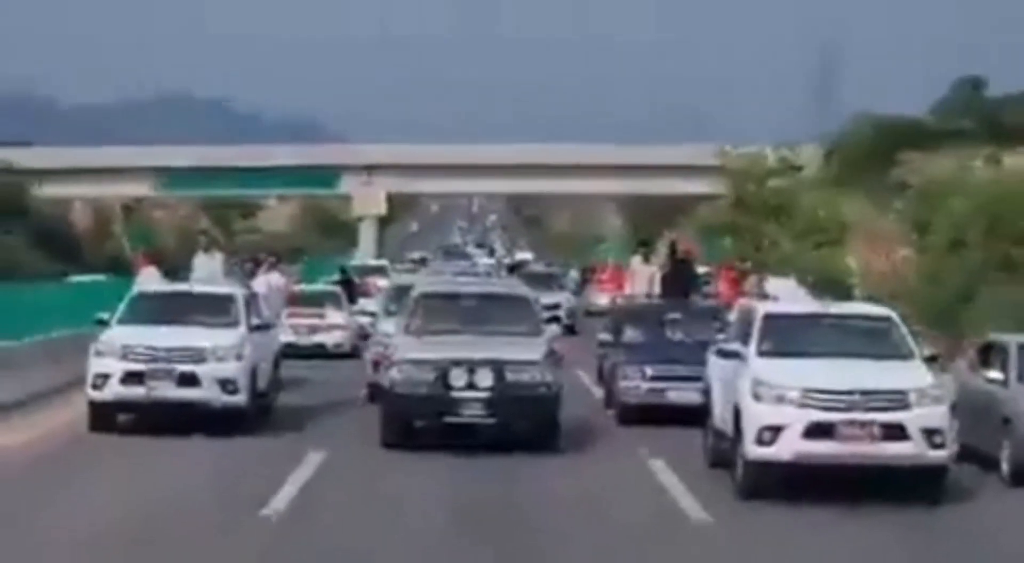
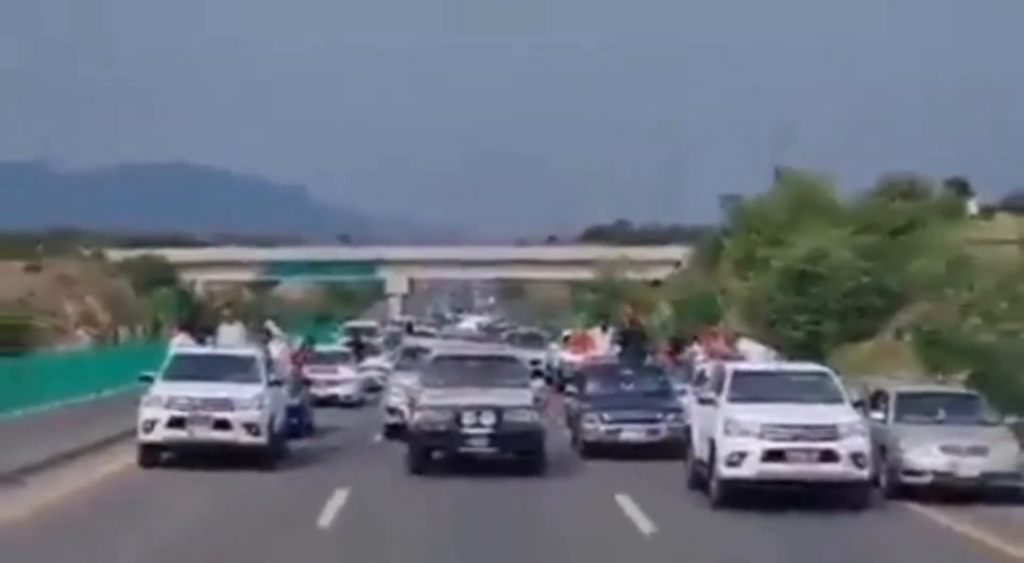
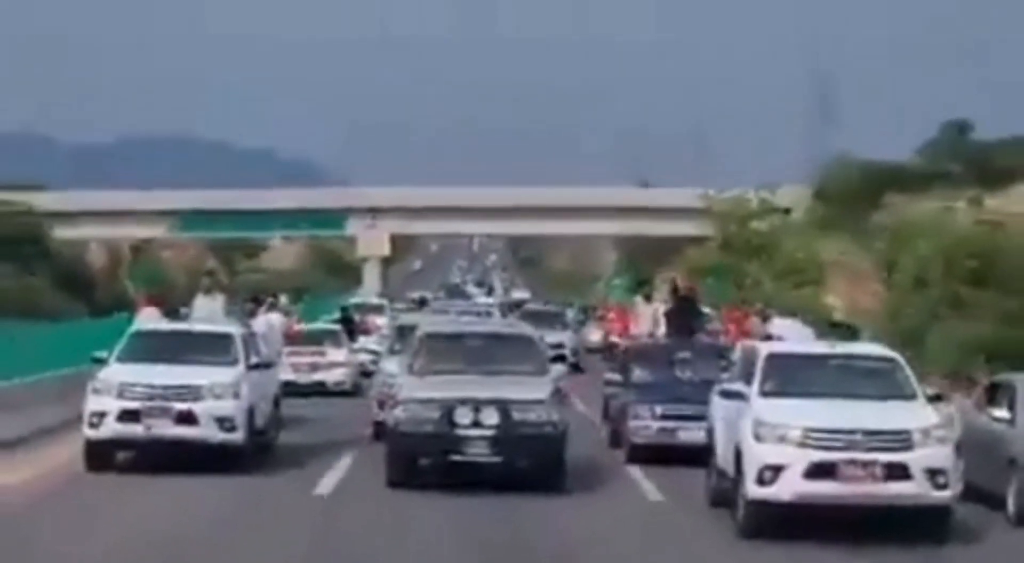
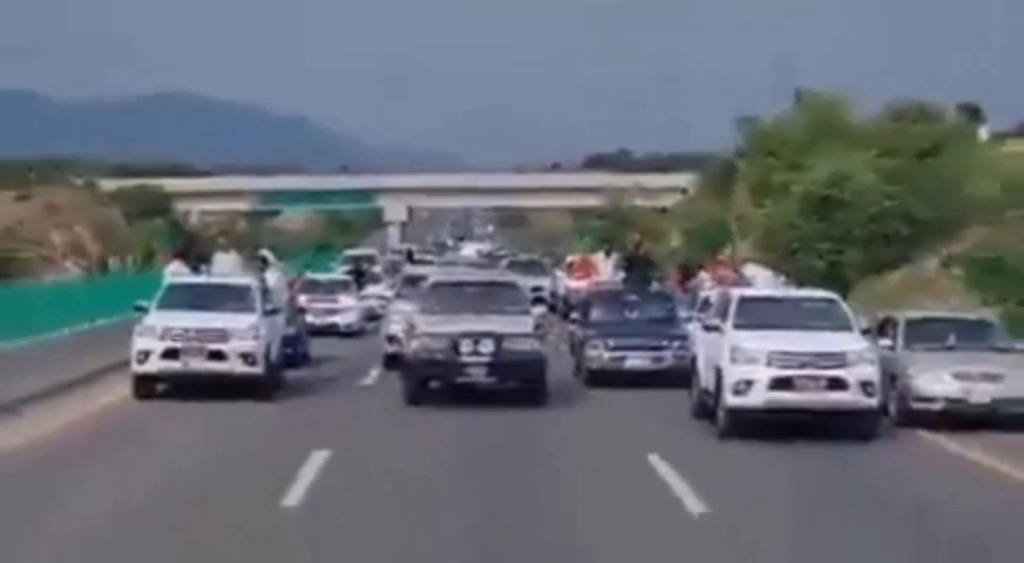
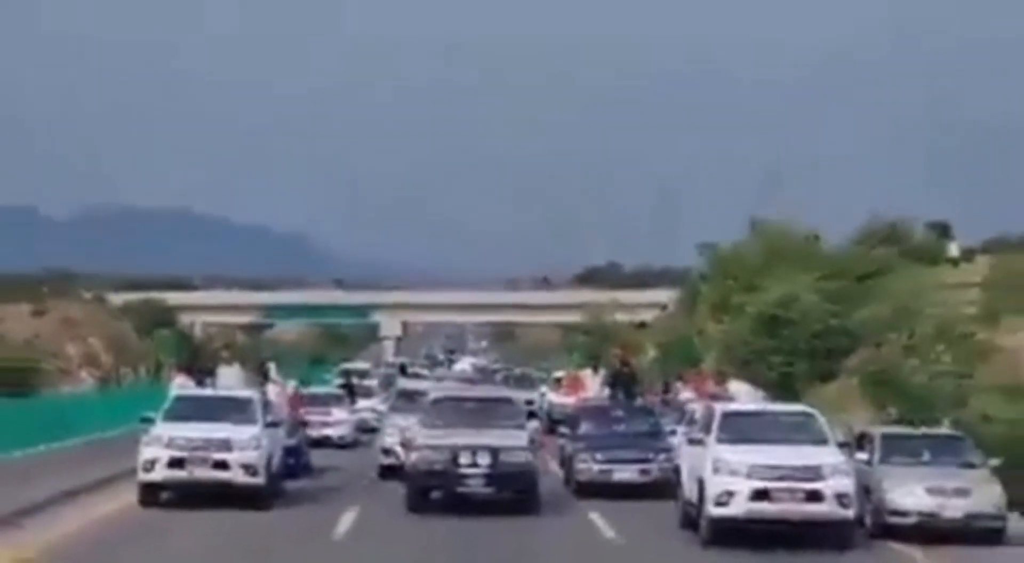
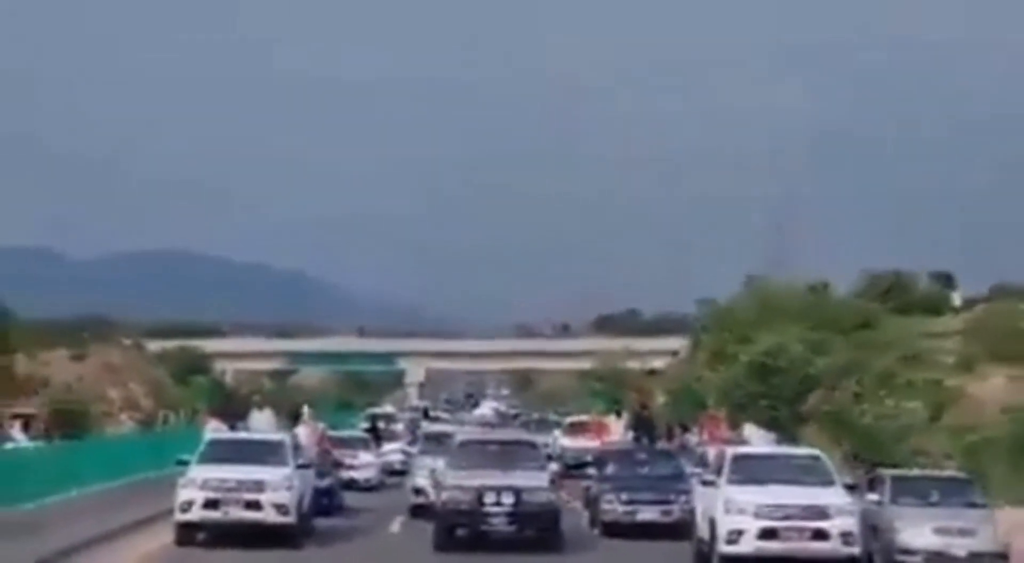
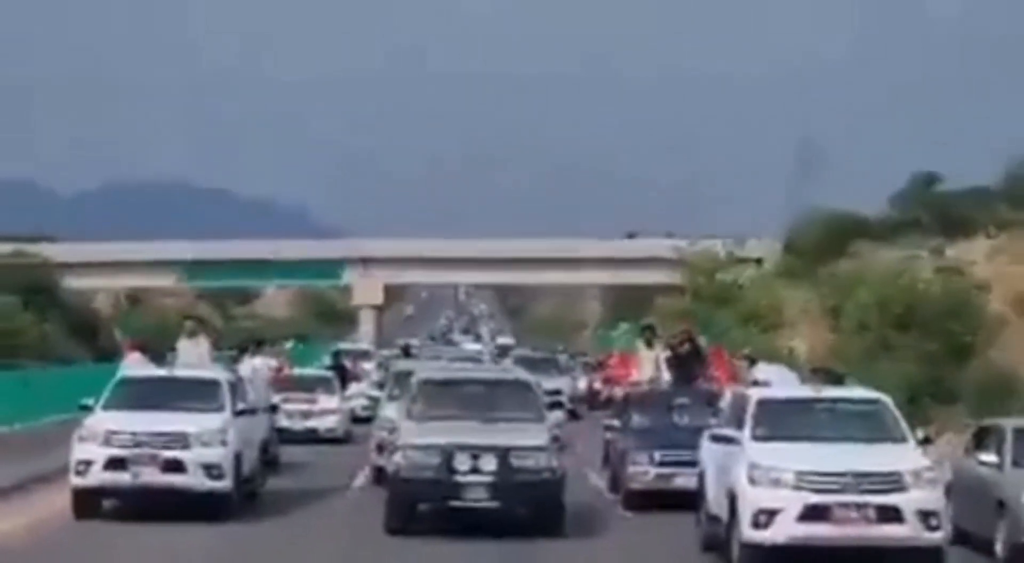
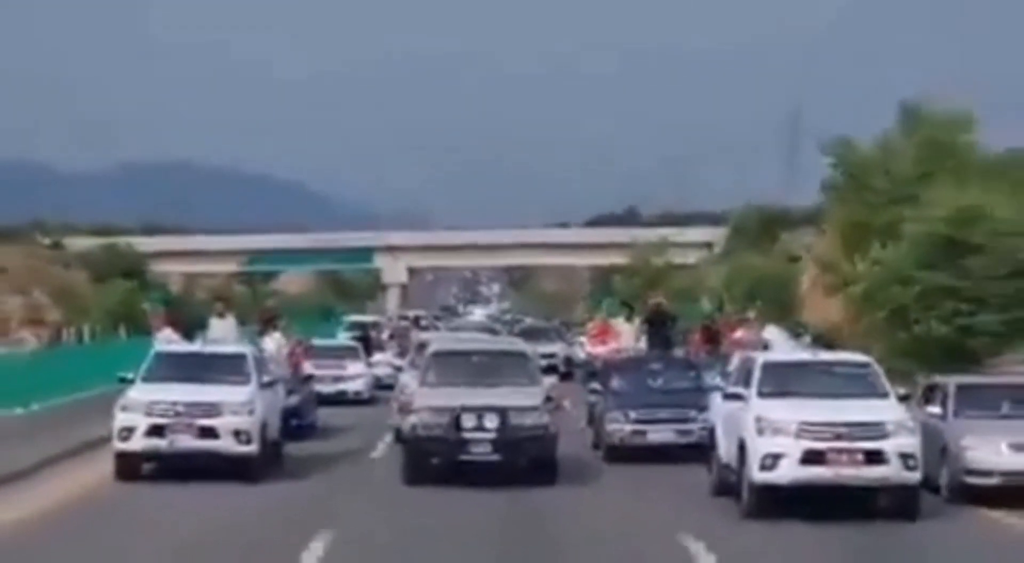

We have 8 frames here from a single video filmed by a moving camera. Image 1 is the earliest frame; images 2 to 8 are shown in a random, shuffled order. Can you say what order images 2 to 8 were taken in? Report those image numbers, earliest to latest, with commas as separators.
3, 7, 8, 4, 2, 5, 6
